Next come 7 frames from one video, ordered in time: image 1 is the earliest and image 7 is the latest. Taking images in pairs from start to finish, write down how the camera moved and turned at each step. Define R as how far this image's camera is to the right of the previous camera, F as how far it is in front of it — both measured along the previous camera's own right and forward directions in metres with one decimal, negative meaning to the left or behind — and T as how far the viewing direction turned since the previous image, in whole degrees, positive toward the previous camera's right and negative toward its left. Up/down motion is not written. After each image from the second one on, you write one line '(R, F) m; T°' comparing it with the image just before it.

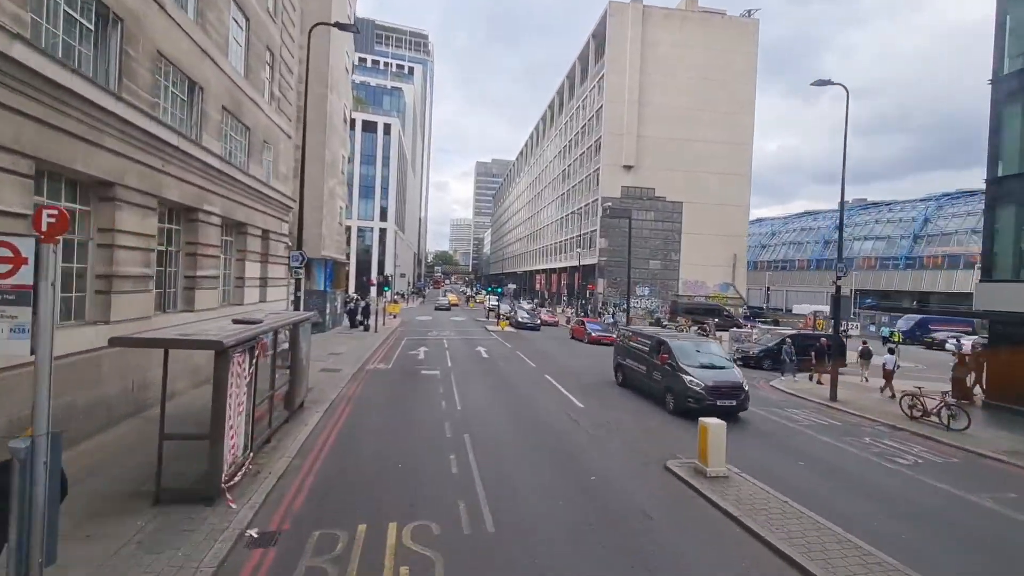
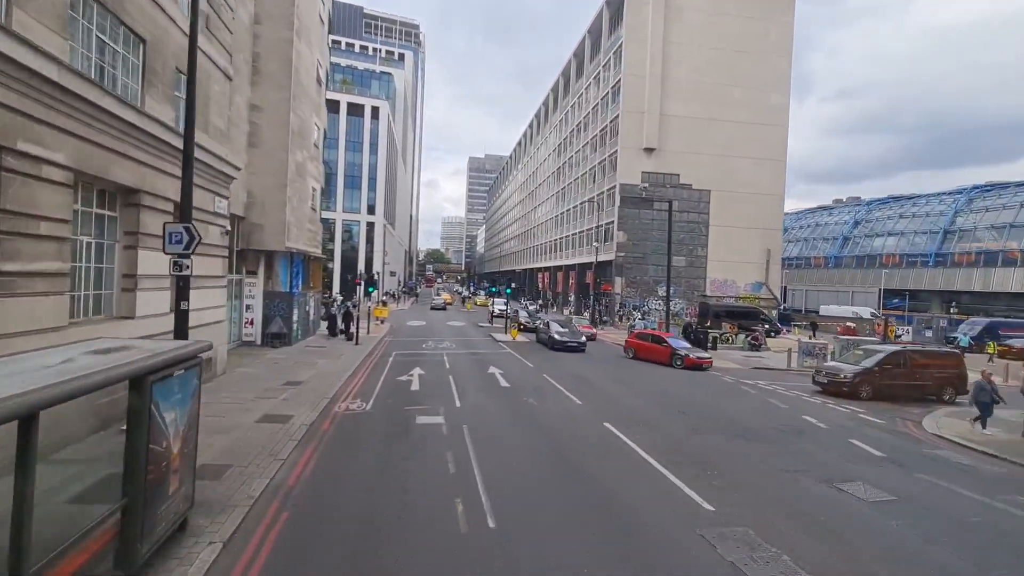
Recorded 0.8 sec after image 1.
(-1.3, +6.6) m; +1°
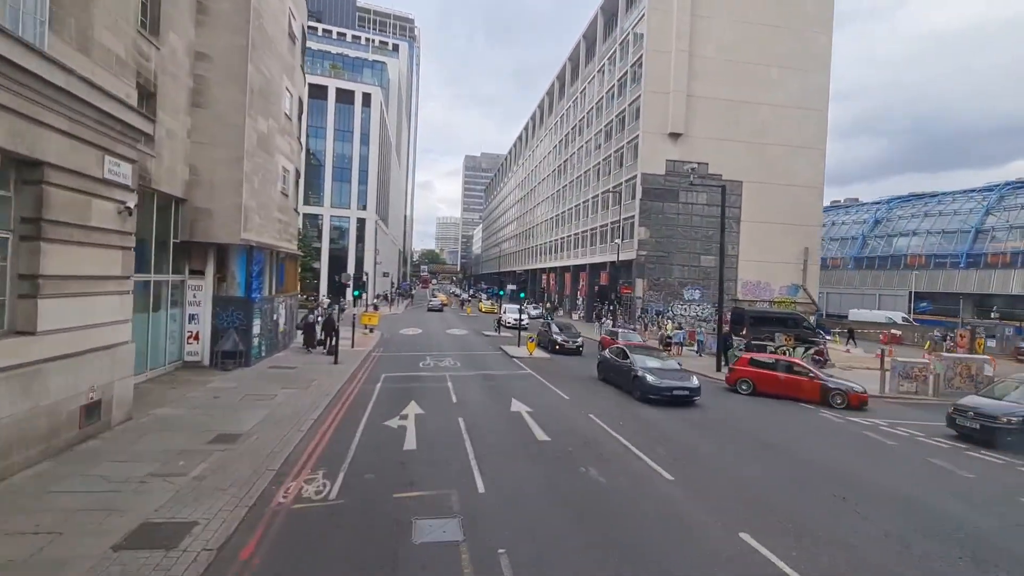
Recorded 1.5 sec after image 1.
(-1.1, +5.4) m; +1°
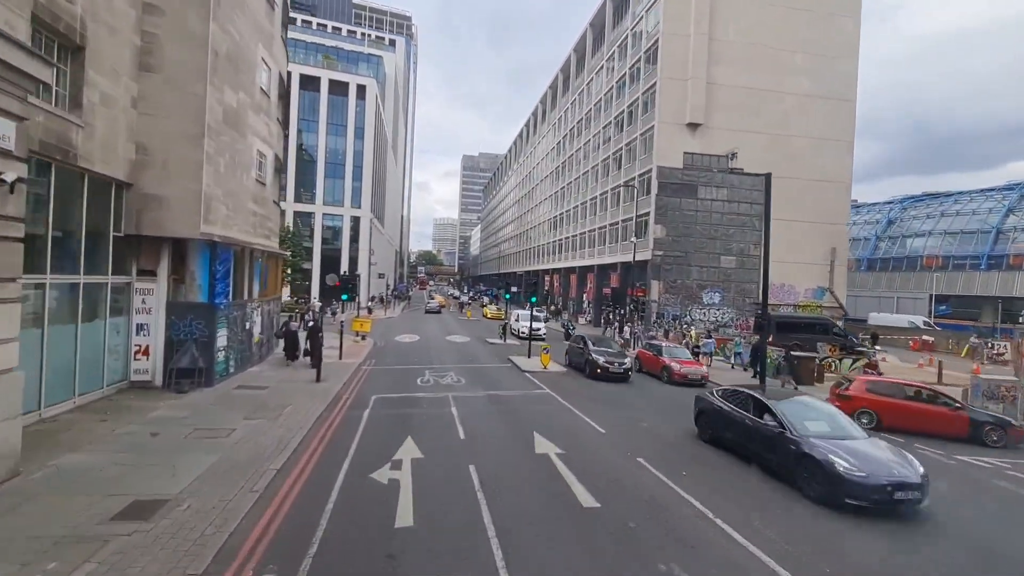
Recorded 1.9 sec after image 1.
(-0.6, +3.2) m; 0°
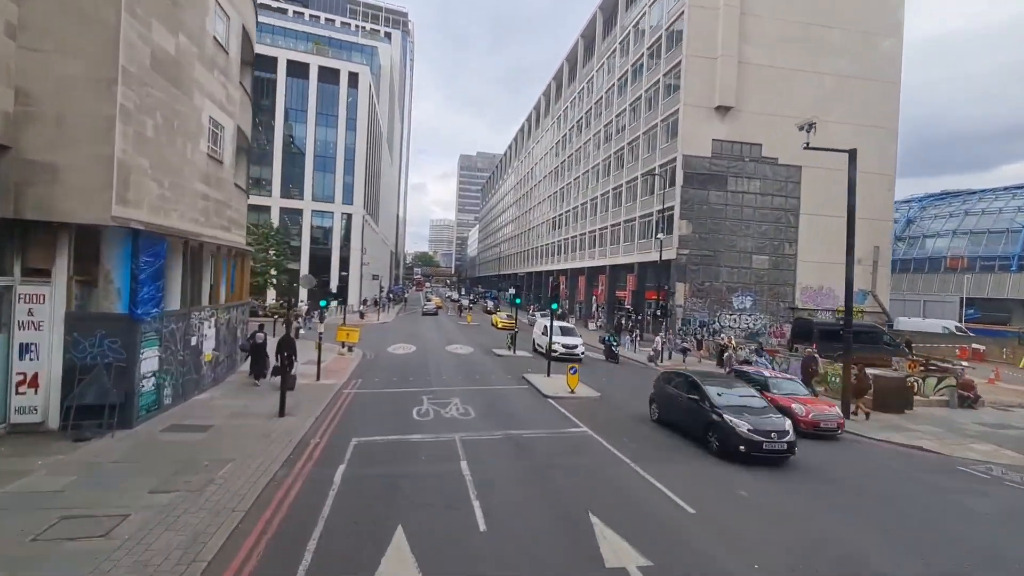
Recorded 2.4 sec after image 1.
(-0.8, +4.2) m; 0°
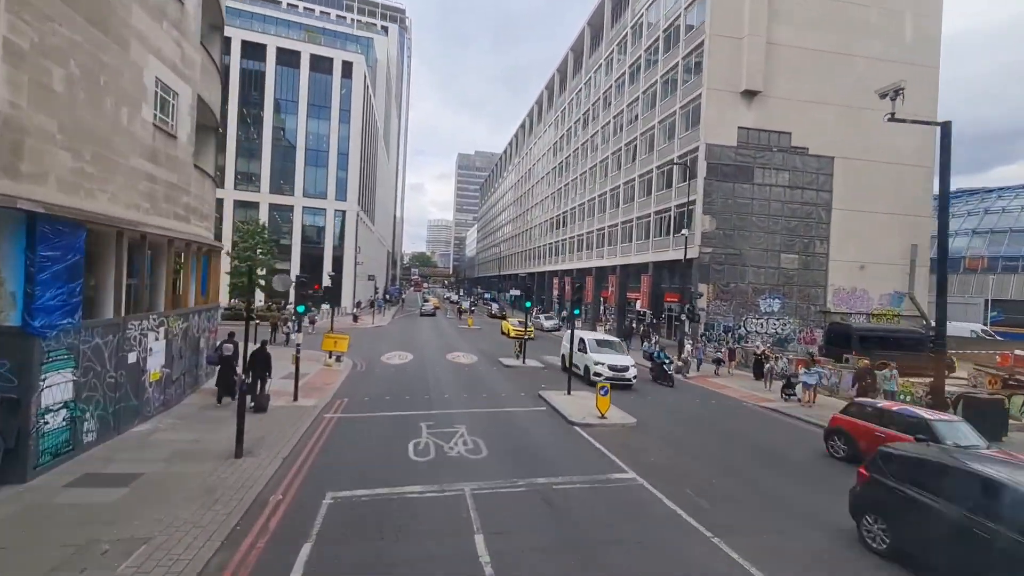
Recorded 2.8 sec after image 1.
(-0.6, +3.0) m; 0°
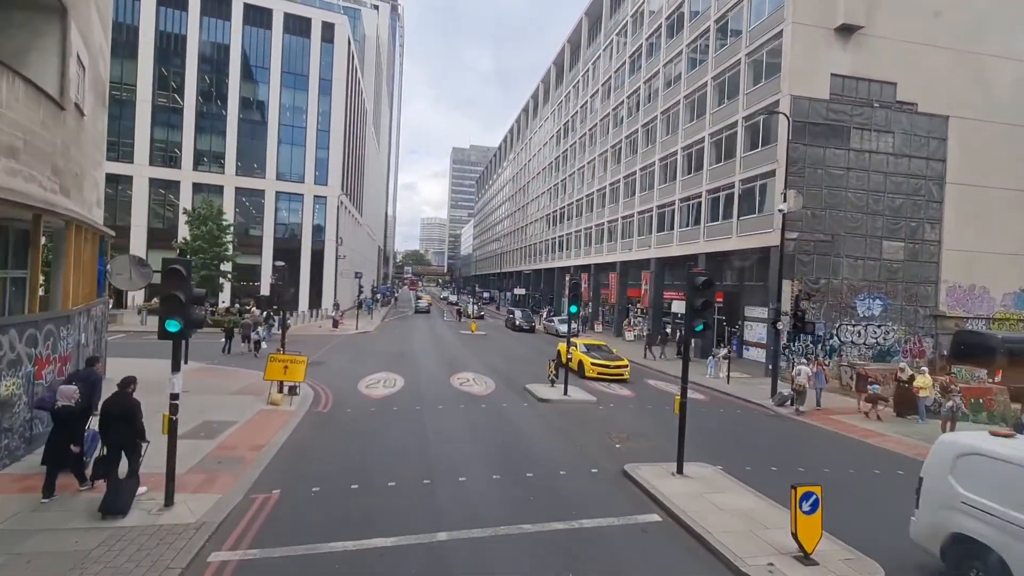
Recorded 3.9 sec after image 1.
(-1.4, +7.5) m; +1°
